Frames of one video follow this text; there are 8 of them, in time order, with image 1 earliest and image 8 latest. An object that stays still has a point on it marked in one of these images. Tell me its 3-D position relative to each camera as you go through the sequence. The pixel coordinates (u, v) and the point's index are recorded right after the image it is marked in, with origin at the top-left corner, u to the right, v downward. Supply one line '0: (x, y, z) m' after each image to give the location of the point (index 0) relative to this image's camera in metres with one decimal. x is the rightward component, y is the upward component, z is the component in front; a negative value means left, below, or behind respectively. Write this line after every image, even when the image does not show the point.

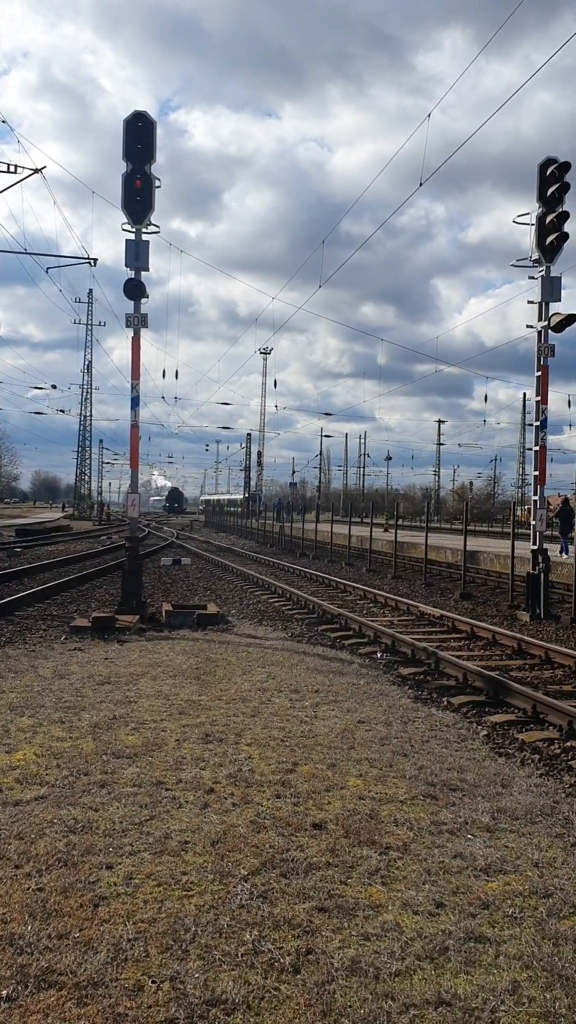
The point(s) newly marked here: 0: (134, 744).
0: (-0.9, -1.4, +5.8) m
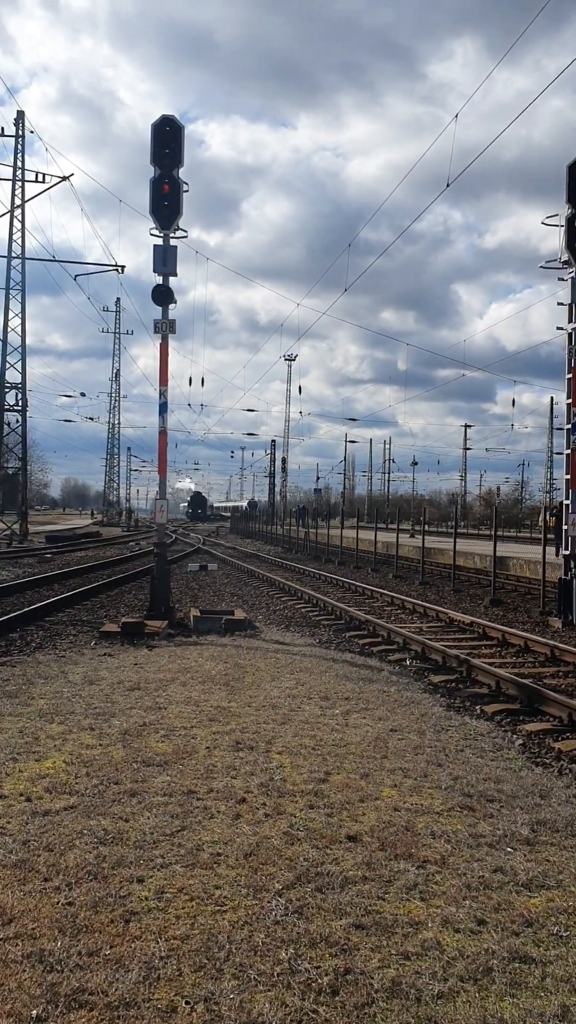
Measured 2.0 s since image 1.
0: (-0.7, -1.5, +5.8) m
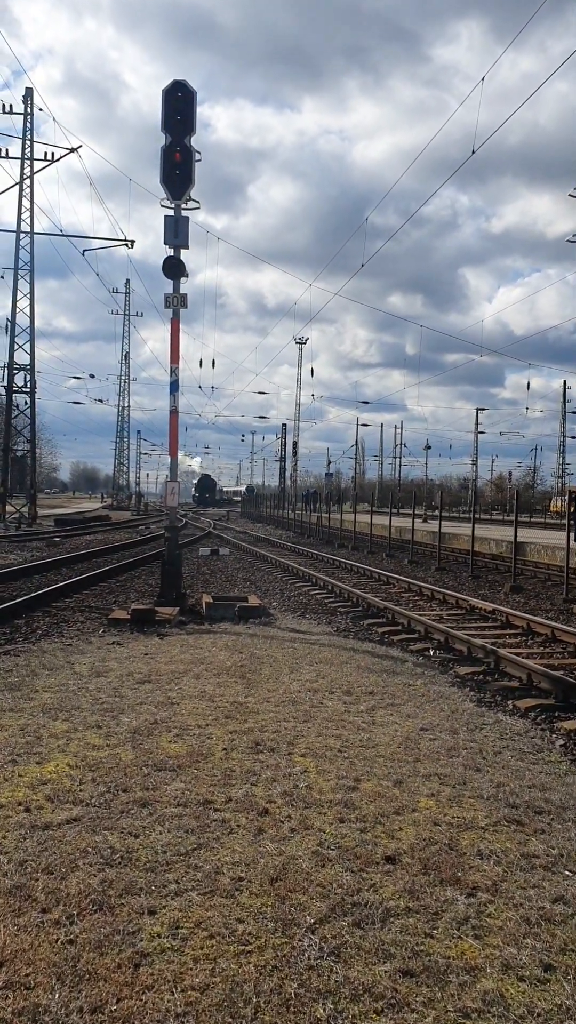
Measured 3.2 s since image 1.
0: (-0.6, -1.3, +5.3) m
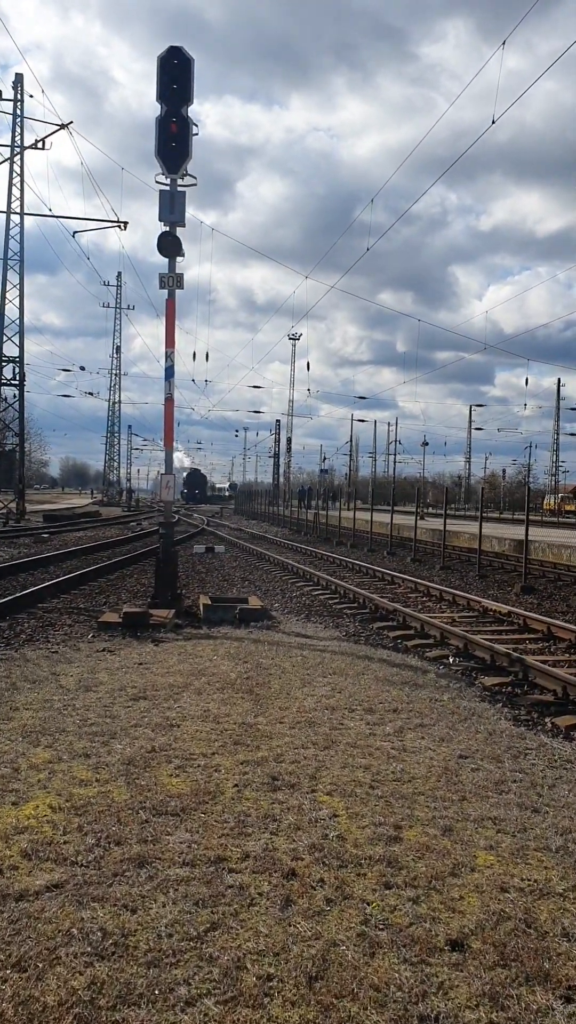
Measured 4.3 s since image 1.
0: (-0.5, -1.3, +4.5) m
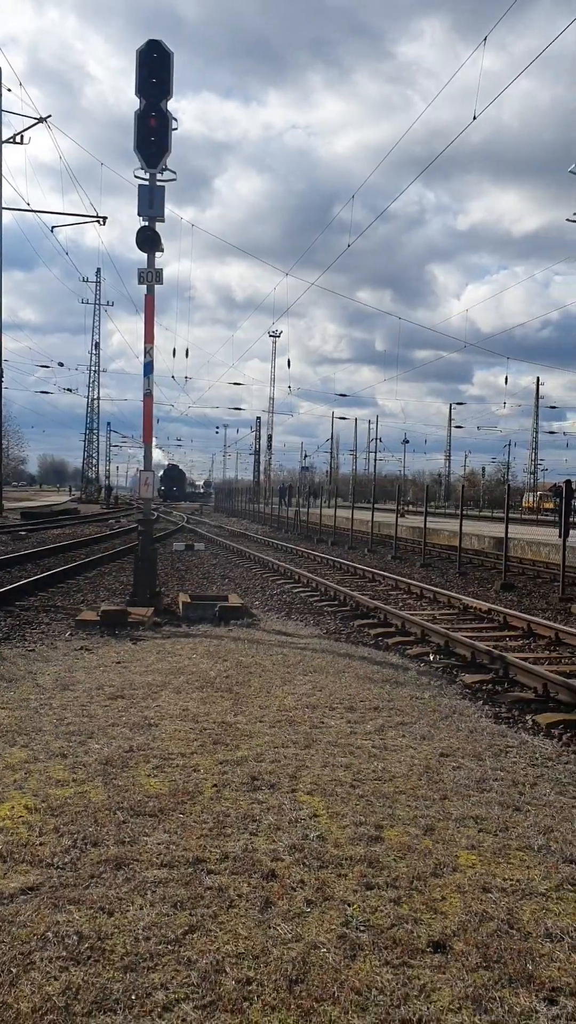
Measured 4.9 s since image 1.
0: (-0.6, -1.3, +4.4) m
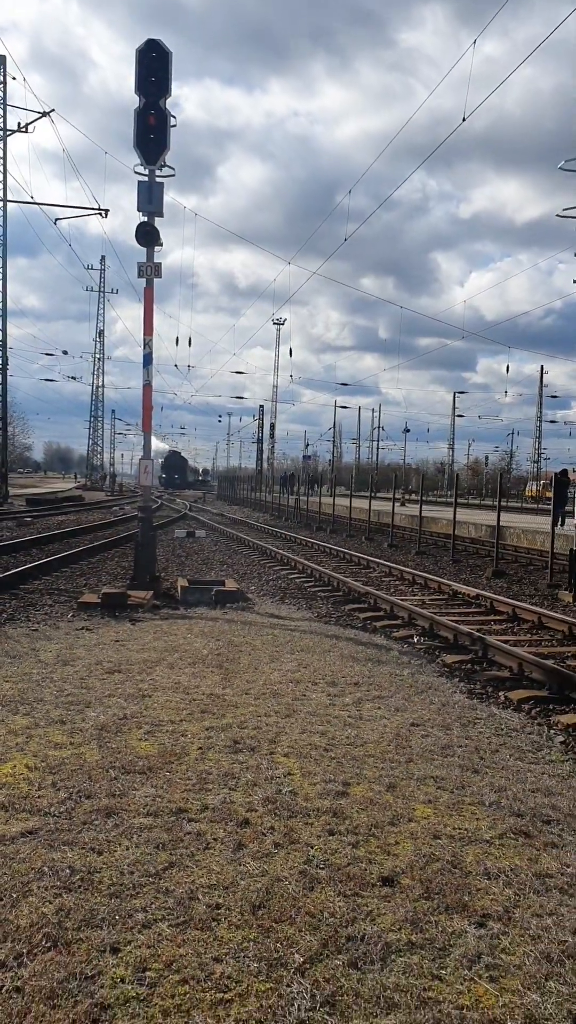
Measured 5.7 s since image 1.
0: (-0.7, -1.2, +4.8) m
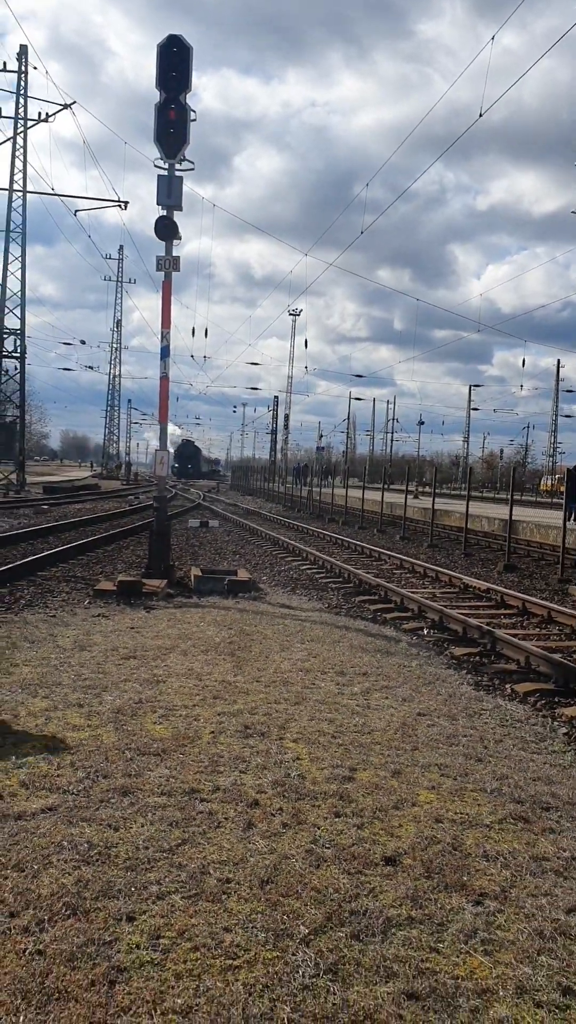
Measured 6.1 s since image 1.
0: (-0.7, -1.2, +5.0) m
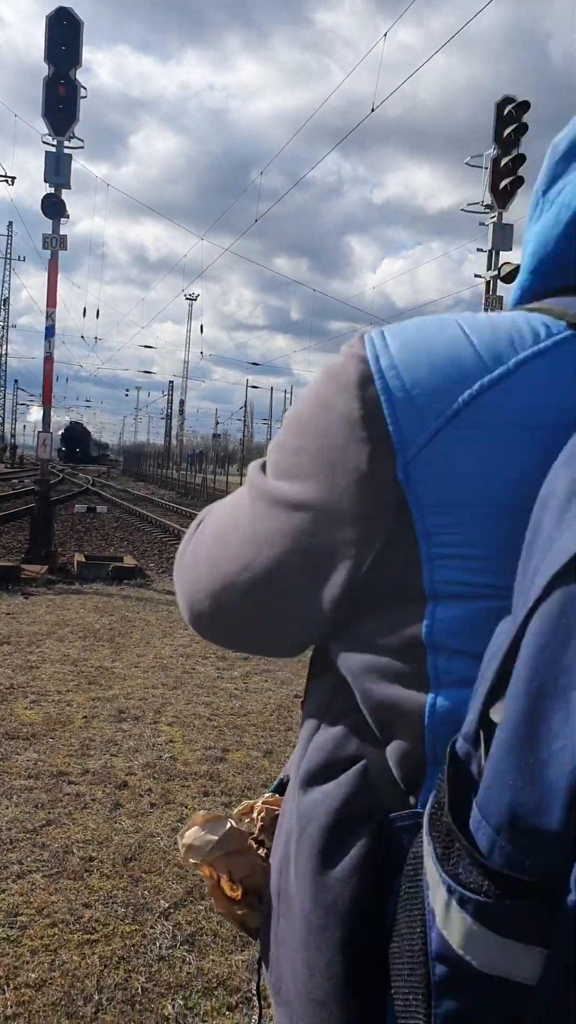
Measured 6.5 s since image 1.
0: (-1.3, -1.1, +4.9) m
